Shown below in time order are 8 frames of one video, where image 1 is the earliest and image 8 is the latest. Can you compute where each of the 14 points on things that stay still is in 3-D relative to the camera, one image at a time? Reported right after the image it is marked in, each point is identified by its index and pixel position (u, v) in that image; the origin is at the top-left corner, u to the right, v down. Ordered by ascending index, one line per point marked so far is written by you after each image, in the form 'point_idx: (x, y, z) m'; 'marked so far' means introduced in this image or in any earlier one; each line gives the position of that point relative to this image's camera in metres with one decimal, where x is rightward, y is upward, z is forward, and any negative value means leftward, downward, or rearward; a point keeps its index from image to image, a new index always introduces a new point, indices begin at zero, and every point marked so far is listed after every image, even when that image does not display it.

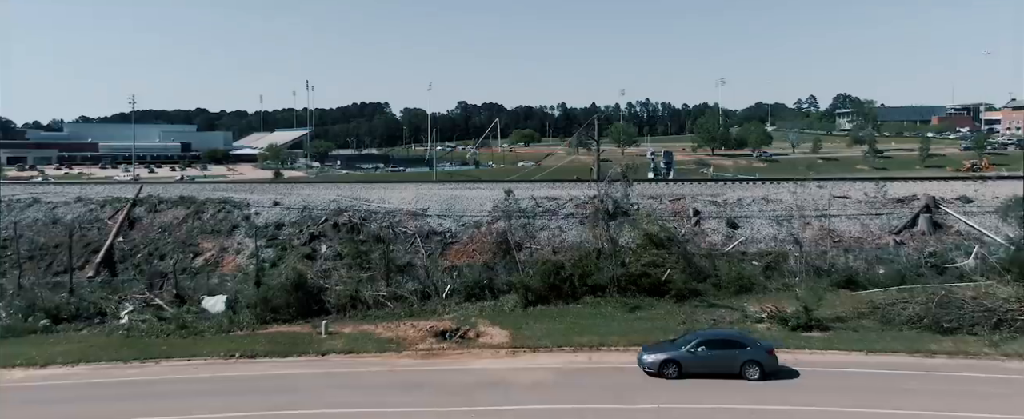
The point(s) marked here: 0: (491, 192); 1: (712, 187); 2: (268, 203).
0: (-0.5, +0.4, +16.1) m
1: (+4.2, +0.4, +15.4) m
2: (-5.3, +0.1, +15.9) m
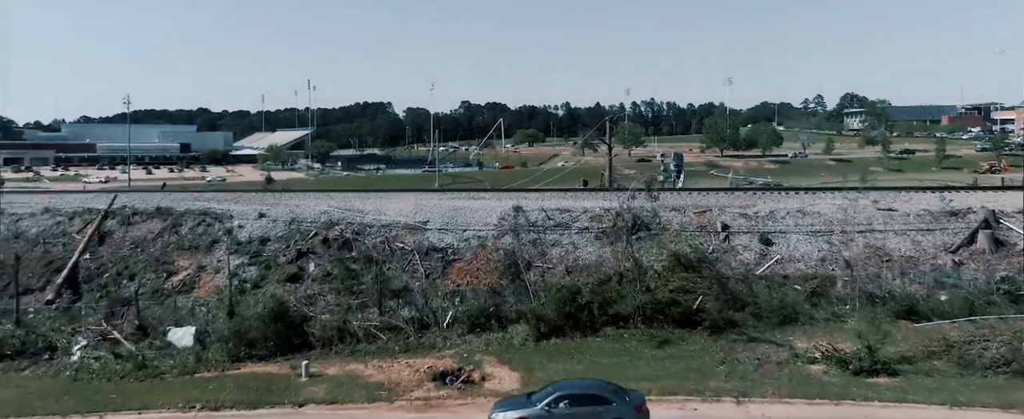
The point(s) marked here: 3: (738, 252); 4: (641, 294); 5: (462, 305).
0: (-0.3, +0.1, +14.7) m
1: (+4.3, +0.2, +13.9) m
2: (-5.1, -0.1, +14.5) m
3: (+3.8, -0.7, +12.4) m
4: (+1.8, -1.2, +10.1) m
5: (-0.7, -1.4, +10.6) m
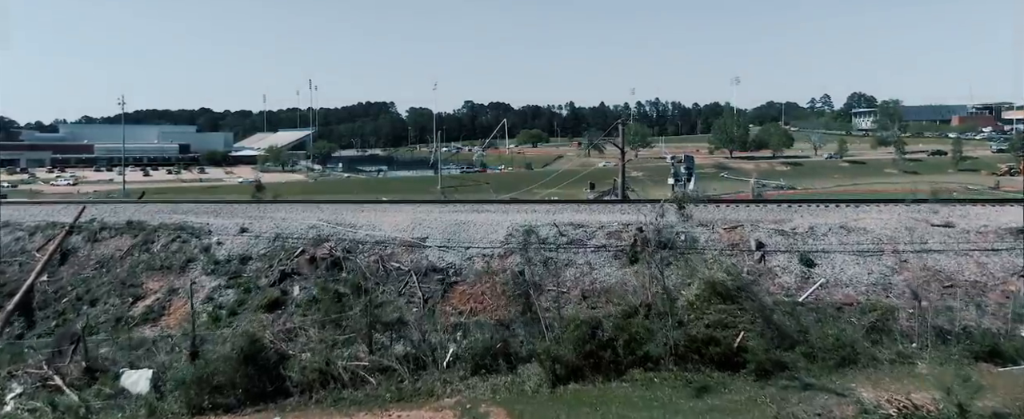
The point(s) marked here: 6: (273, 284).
0: (-0.1, -0.1, +13.3) m
1: (+4.5, -0.1, +12.5) m
2: (-5.0, -0.4, +13.2) m
3: (+4.0, -1.0, +11.0) m
4: (+1.9, -1.4, +8.6) m
5: (-0.6, -1.6, +9.2) m
6: (-3.8, -1.2, +11.6) m
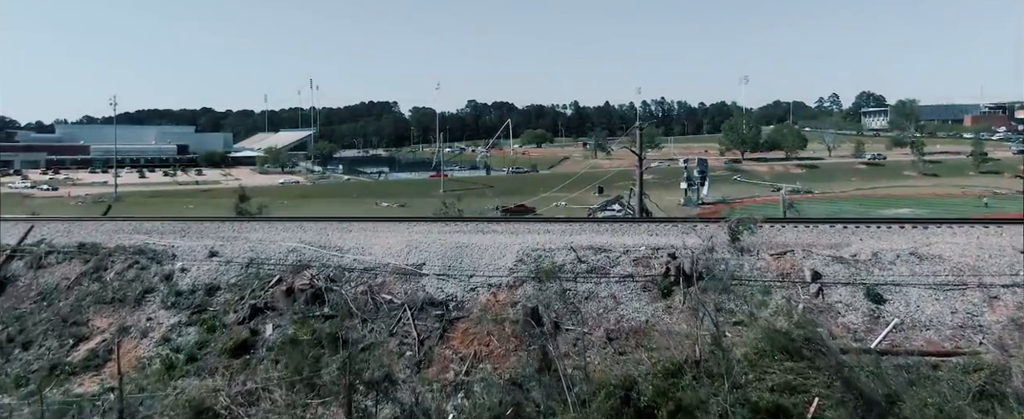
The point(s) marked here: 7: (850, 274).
0: (0.0, -0.5, +11.6) m
1: (+4.6, -0.4, +10.7) m
2: (-4.8, -0.7, +11.4) m
3: (+4.1, -1.3, +9.2) m
4: (+2.0, -1.7, +6.9) m
5: (-0.4, -2.0, +7.4) m
6: (-3.6, -1.5, +9.9) m
7: (+4.5, -0.9, +9.8) m
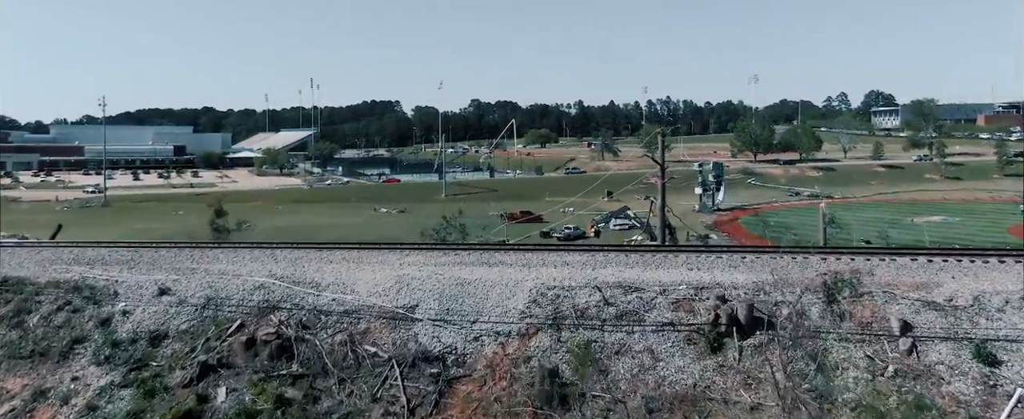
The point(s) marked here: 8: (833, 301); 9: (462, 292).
0: (+0.2, -0.8, +9.6) m
1: (+4.8, -0.7, +8.7) m
2: (-4.7, -1.0, +9.5) m
3: (+4.3, -1.7, +7.2) m
4: (+2.2, -2.1, +4.9) m
5: (-0.3, -2.3, +5.5) m
6: (-3.5, -1.9, +7.9) m
7: (+4.7, -1.2, +7.8) m
8: (+3.6, -1.0, +8.4) m
9: (-0.6, -1.0, +9.2) m
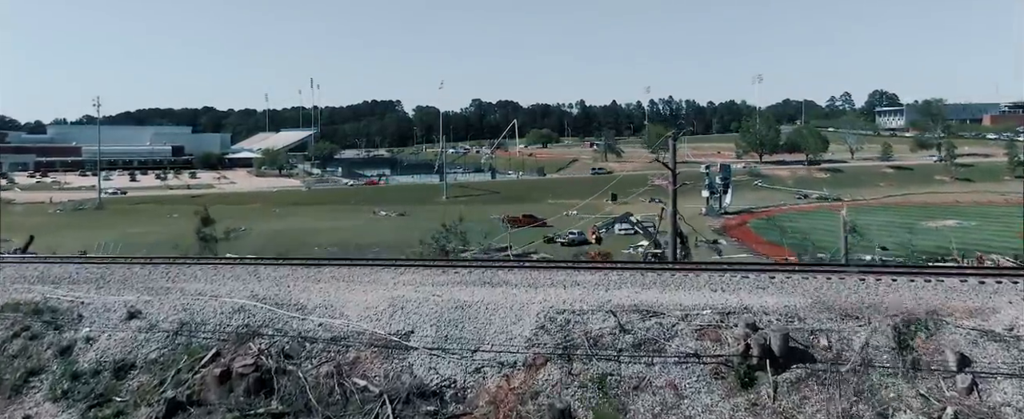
0: (+0.2, -1.0, +8.7) m
1: (+4.8, -0.9, +7.8) m
2: (-4.6, -1.2, +8.6) m
3: (+4.3, -1.9, +6.3) m
4: (+2.2, -2.3, +4.0) m
5: (-0.3, -2.5, +4.6) m
6: (-3.4, -2.1, +7.1) m
7: (+4.7, -1.4, +6.9) m
8: (+3.7, -1.2, +7.5) m
9: (-0.6, -1.2, +8.3) m
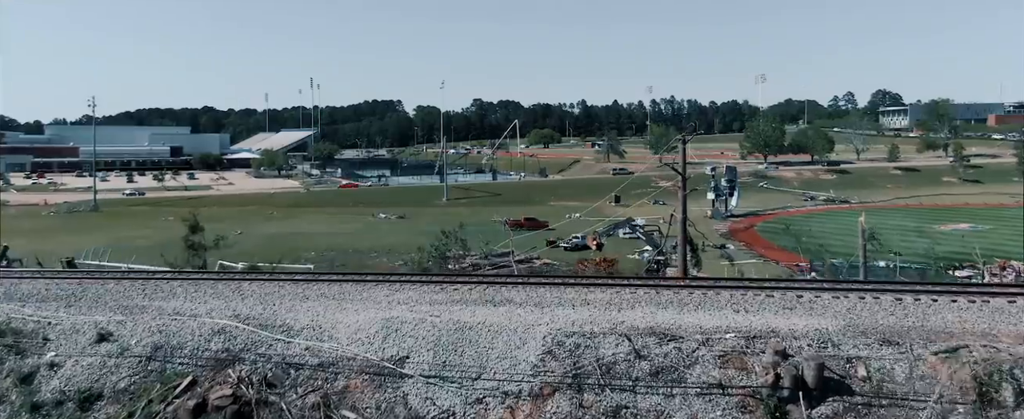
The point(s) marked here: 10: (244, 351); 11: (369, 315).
0: (+0.3, -1.1, +8.0) m
1: (+4.9, -1.1, +7.1) m
2: (-4.6, -1.4, +7.9) m
3: (+4.4, -2.0, +5.6) m
4: (+2.3, -2.4, +3.3) m
5: (-0.2, -2.7, +3.9) m
6: (-3.4, -2.2, +6.3) m
7: (+4.8, -1.6, +6.2) m
8: (+3.7, -1.4, +6.7) m
9: (-0.5, -1.3, +7.6) m
10: (-2.8, -1.4, +7.7) m
11: (-1.6, -1.2, +8.1) m
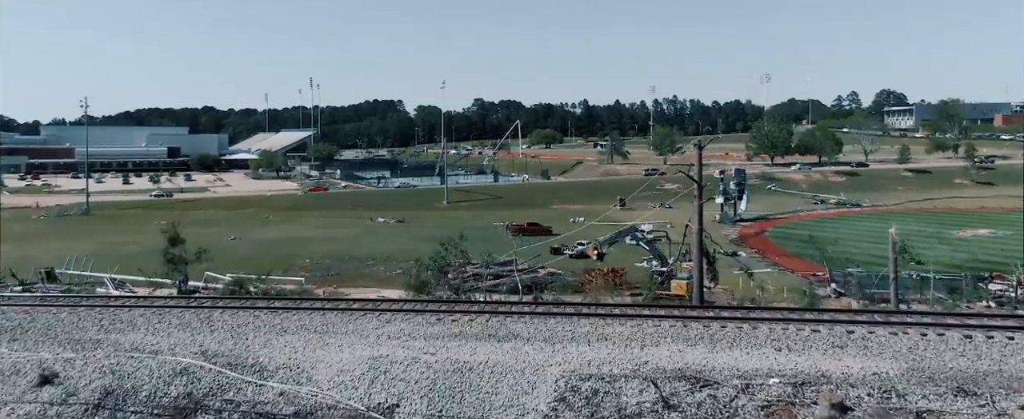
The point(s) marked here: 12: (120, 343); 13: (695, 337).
0: (+0.3, -1.4, +6.9) m
1: (+5.0, -1.3, +6.1) m
2: (-4.5, -1.6, +6.8) m
3: (+4.4, -2.2, +4.5) m
4: (+2.3, -2.6, +2.2) m
5: (-0.2, -2.9, +2.8) m
6: (-3.3, -2.4, +5.3) m
7: (+4.8, -1.8, +5.1) m
8: (+3.8, -1.6, +5.7) m
9: (-0.5, -1.6, +6.5) m
10: (-2.7, -1.7, +6.6) m
11: (-1.5, -1.4, +7.1) m
12: (-4.0, -1.4, +7.4) m
13: (+1.8, -1.2, +7.1) m
